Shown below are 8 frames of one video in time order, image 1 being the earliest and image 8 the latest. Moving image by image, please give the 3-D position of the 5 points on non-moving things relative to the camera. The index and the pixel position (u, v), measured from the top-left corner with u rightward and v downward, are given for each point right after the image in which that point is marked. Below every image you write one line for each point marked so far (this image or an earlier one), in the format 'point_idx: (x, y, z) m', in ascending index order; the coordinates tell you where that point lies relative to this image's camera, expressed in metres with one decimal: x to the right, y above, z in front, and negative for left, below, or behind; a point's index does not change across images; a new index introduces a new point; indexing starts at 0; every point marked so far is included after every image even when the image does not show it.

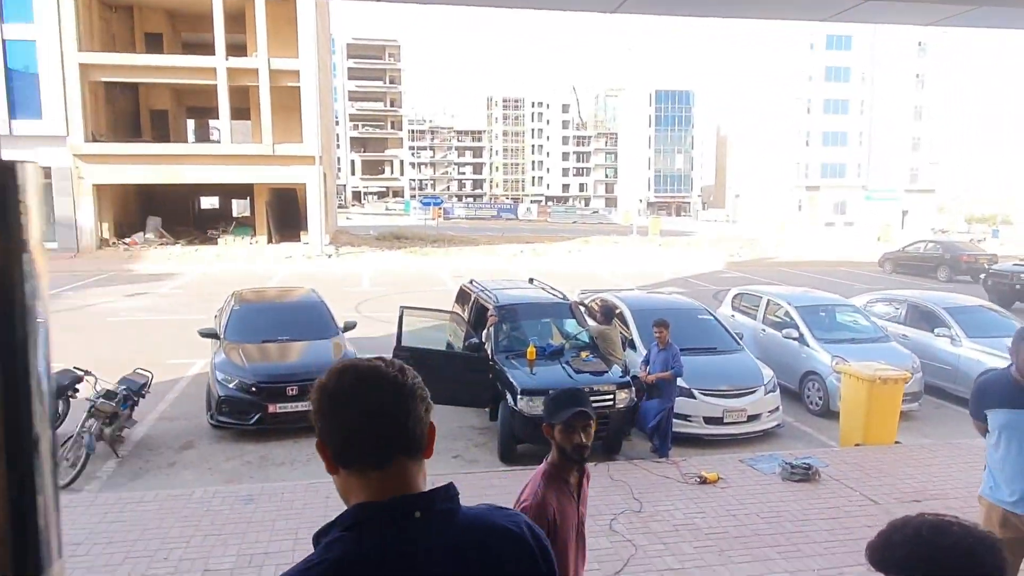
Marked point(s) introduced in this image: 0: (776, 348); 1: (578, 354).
0: (+3.9, -0.9, +10.9) m
1: (+0.8, -0.8, +8.8) m
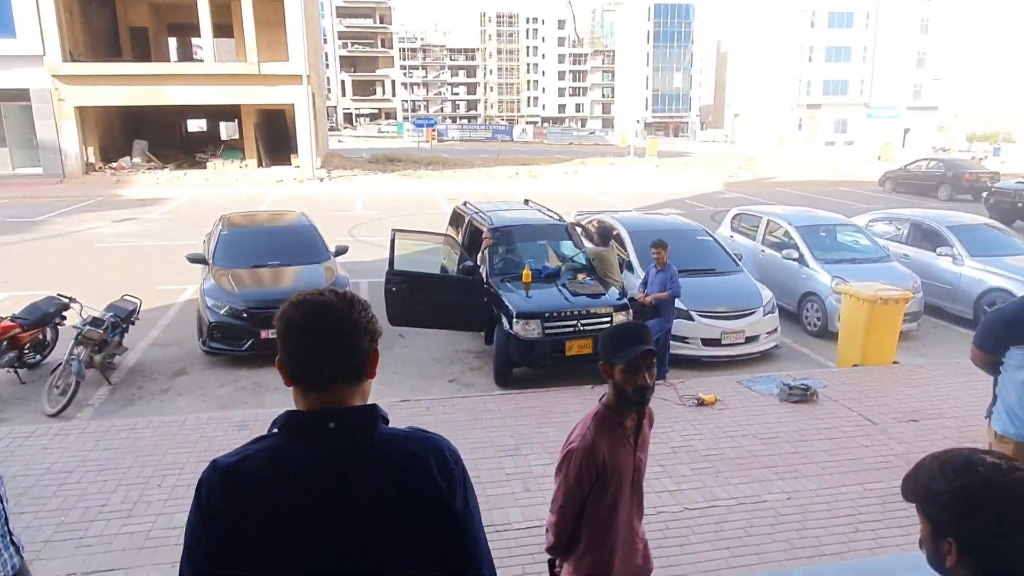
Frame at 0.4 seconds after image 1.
0: (+3.8, +0.3, +10.7) m
1: (+0.7, +0.1, +8.6) m
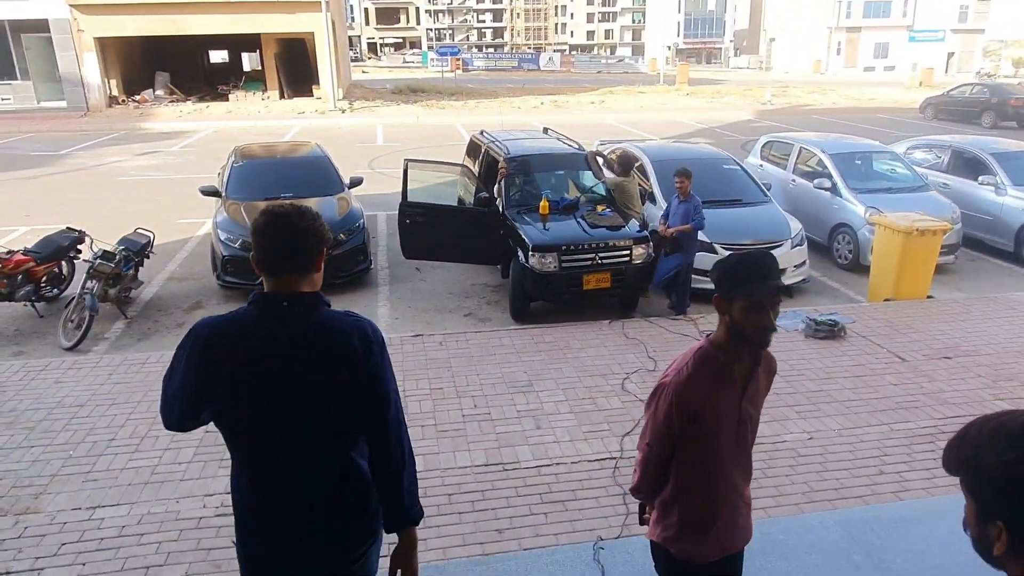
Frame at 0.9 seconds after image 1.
0: (+4.1, +1.2, +10.2) m
1: (+0.9, +0.9, +8.3) m
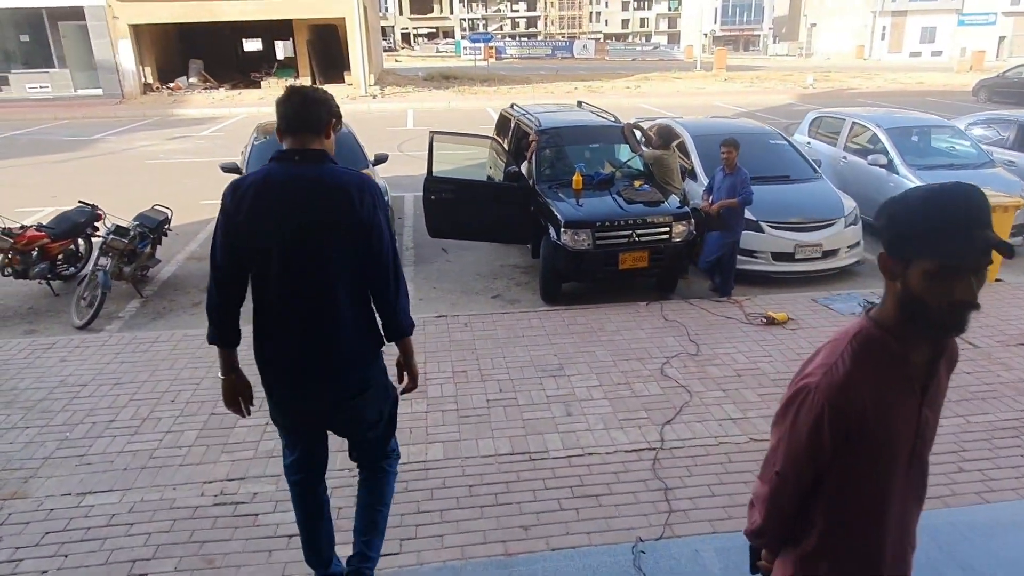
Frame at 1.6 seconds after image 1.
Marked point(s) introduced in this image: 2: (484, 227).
0: (+4.5, +1.4, +9.6) m
1: (+1.3, +1.1, +7.7) m
2: (-0.3, +0.7, +7.9) m
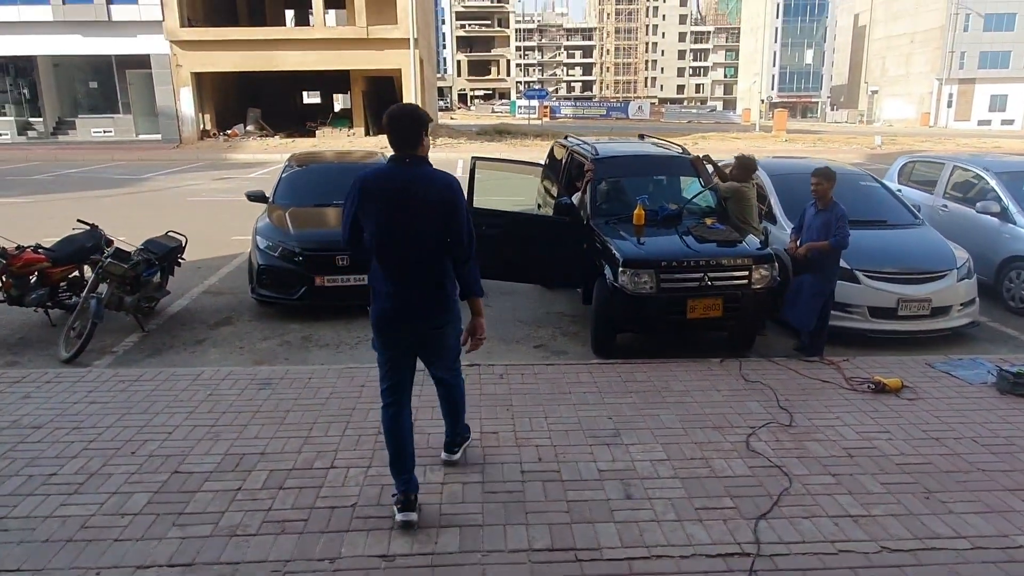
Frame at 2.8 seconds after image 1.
0: (+5.1, +0.7, +8.3) m
1: (+1.7, +0.6, +6.7) m
2: (+0.2, +0.2, +6.9) m
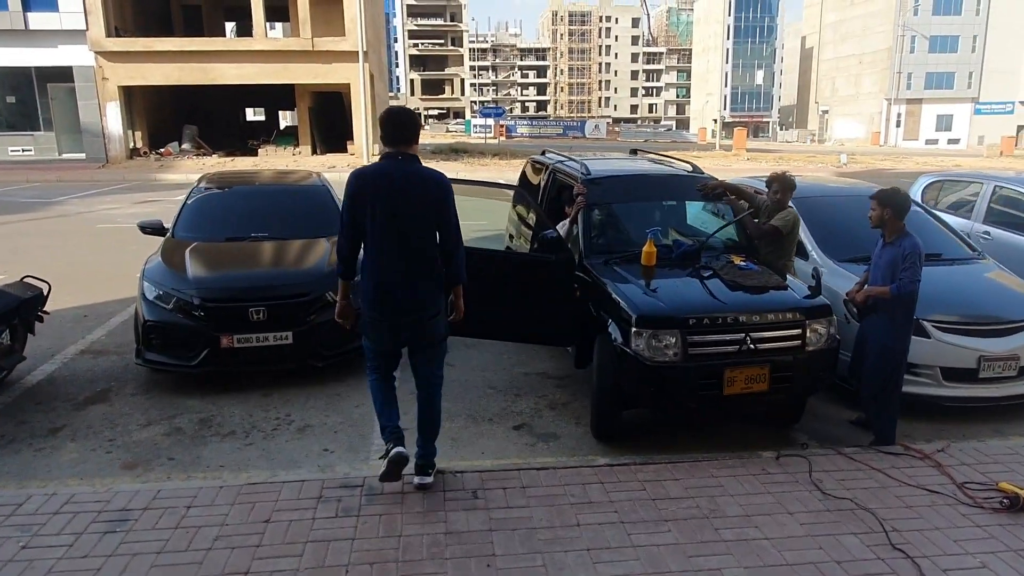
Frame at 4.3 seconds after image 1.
0: (+4.8, +0.3, +7.0) m
1: (+1.5, +0.2, +5.2) m
2: (-0.1, -0.2, +5.3) m
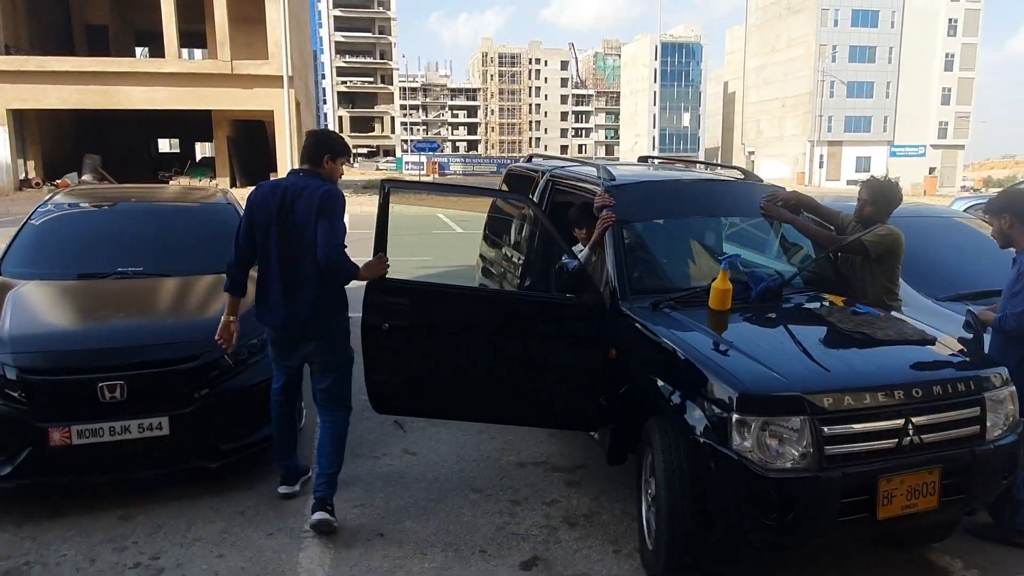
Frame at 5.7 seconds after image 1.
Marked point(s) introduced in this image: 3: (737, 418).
0: (+4.6, -0.1, +5.7) m
1: (+1.5, -0.1, +3.6) m
2: (-0.1, -0.5, +3.5) m
3: (+0.8, -0.5, +2.7) m
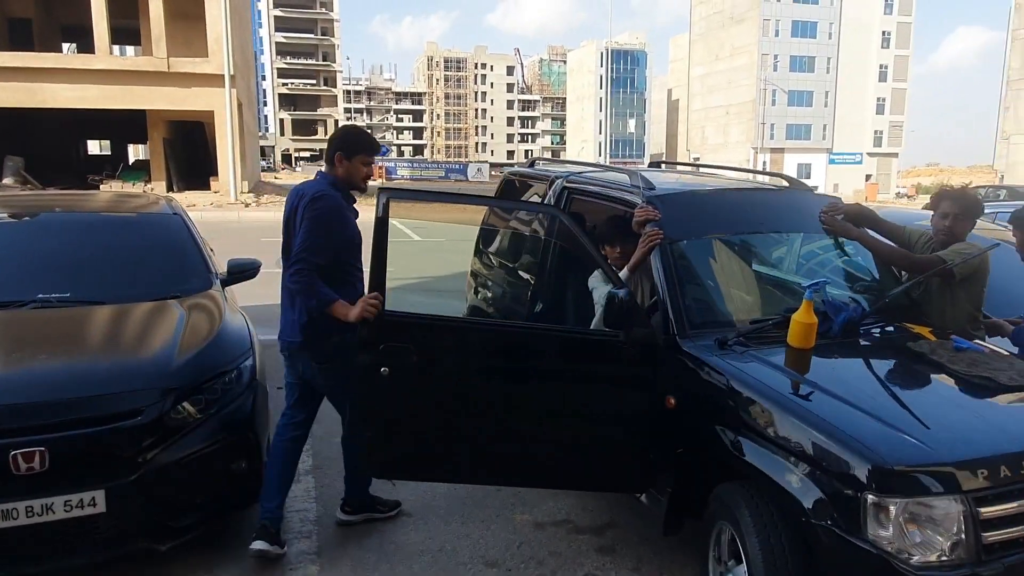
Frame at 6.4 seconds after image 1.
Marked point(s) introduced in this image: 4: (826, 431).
0: (+4.5, -0.2, +5.4) m
1: (+1.6, -0.2, +3.0) m
2: (+0.1, -0.6, +2.8) m
3: (+1.0, -0.6, +2.1) m
4: (+0.9, -0.5, +2.2) m
